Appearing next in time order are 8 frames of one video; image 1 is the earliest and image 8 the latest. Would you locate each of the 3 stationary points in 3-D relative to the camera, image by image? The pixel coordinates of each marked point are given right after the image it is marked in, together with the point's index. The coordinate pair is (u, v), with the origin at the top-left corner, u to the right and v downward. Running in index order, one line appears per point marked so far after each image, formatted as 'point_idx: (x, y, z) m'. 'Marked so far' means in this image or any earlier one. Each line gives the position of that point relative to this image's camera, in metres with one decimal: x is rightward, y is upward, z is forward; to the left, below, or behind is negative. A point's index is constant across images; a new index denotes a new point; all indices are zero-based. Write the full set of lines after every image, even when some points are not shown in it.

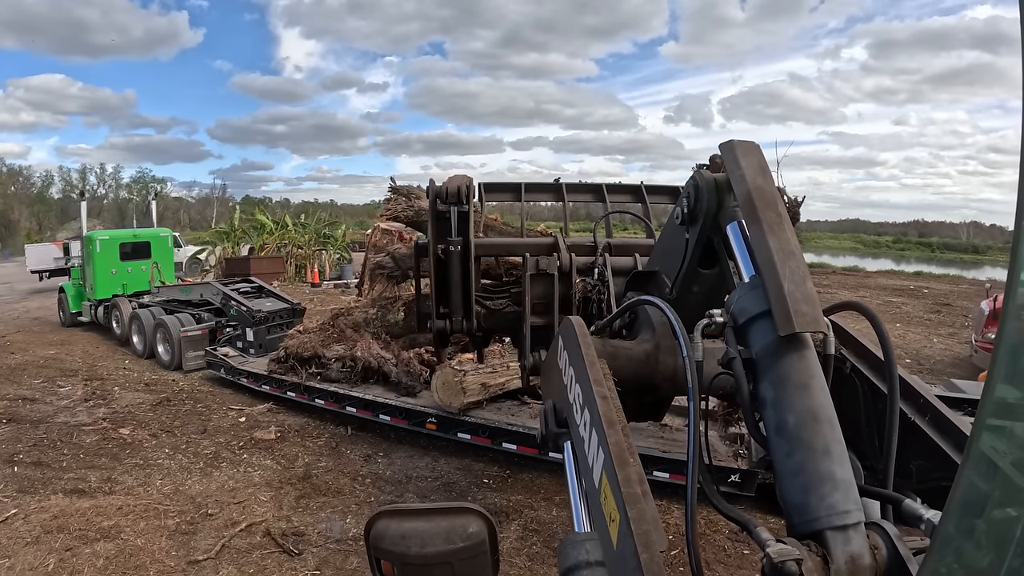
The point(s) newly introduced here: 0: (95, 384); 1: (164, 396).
0: (-4.5, -1.0, +6.9) m
1: (-3.3, -1.0, +6.1) m
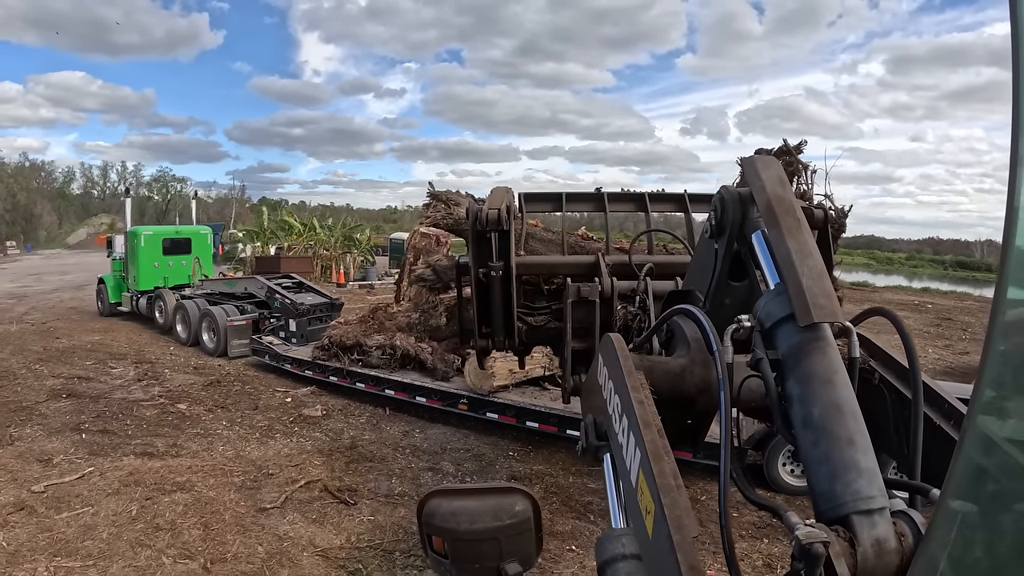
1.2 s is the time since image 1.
0: (-4.3, -0.9, +7.4) m
1: (-3.1, -0.9, +6.7) m
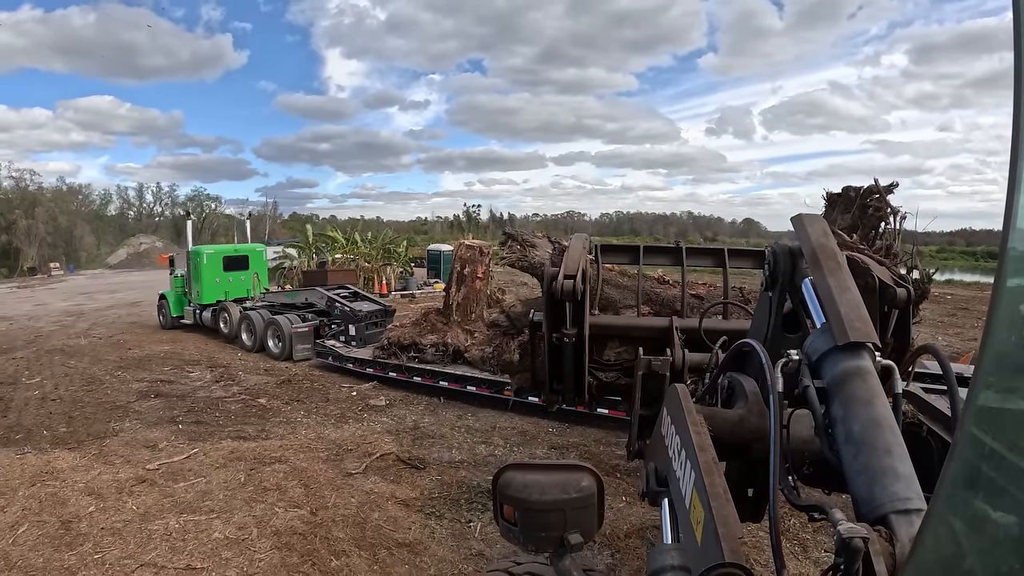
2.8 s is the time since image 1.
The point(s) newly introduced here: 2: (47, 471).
0: (-3.8, -1.1, +8.4) m
1: (-2.7, -1.1, +7.5) m
2: (-4.8, -1.9, +6.6) m
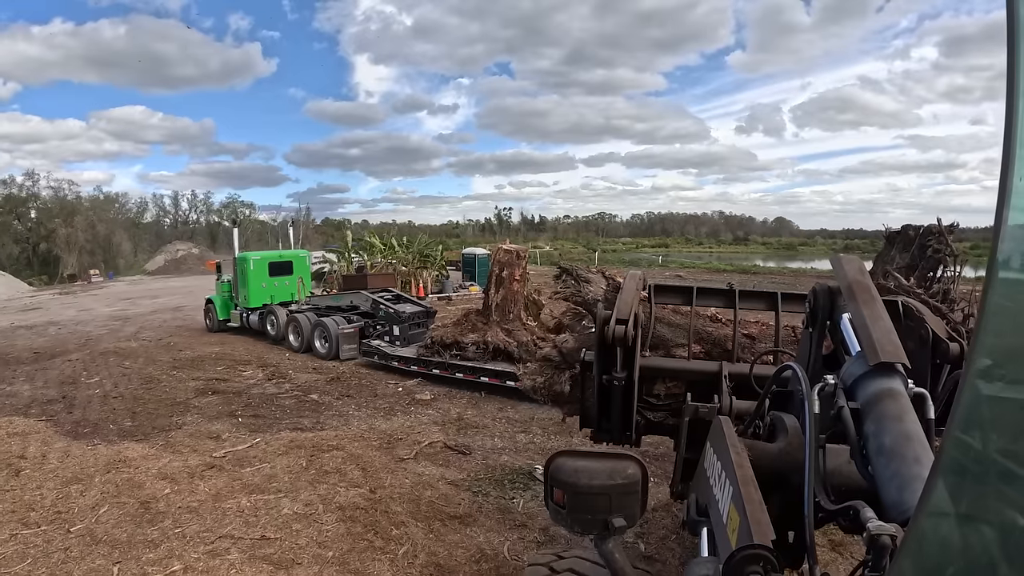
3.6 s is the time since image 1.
0: (-3.4, -1.1, +8.9) m
1: (-2.2, -1.1, +8.0) m
2: (-4.5, -1.9, +7.2) m
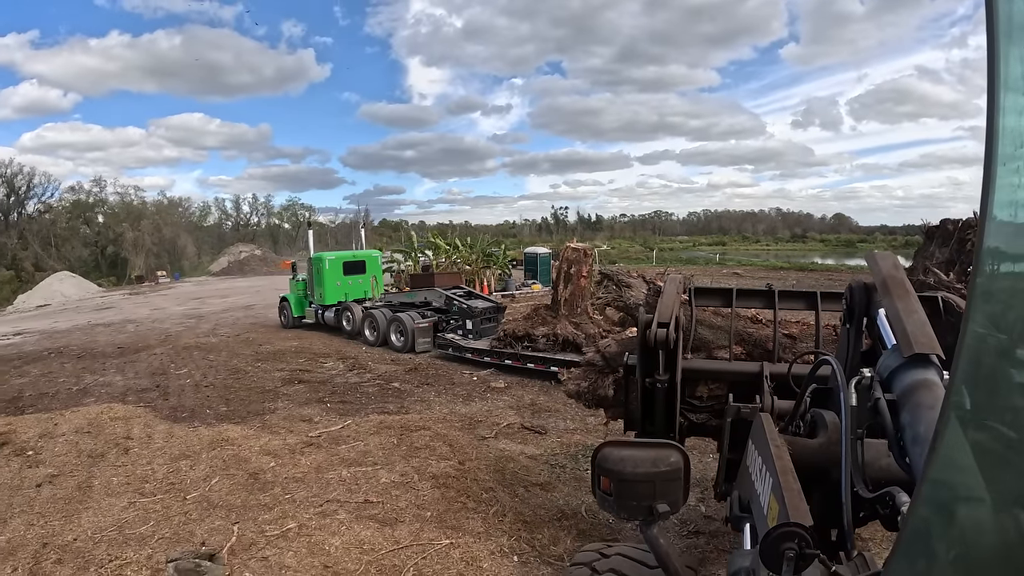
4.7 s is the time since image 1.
0: (-2.4, -1.1, +9.7) m
1: (-1.4, -1.1, +8.7) m
2: (-3.7, -1.9, +8.0) m
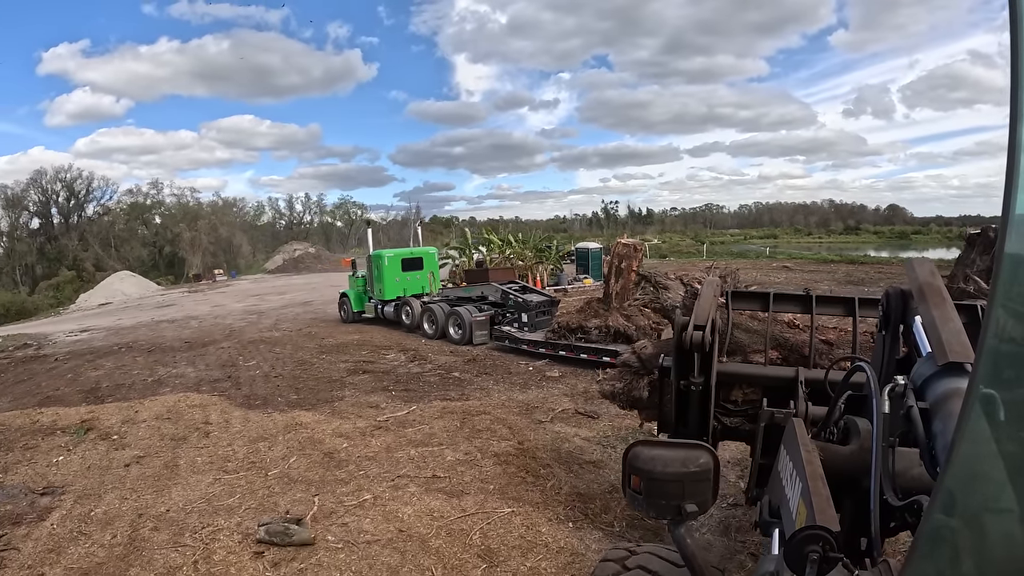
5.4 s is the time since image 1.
0: (-1.6, -1.0, +10.2) m
1: (-0.6, -1.0, +9.2) m
2: (-3.0, -1.9, +8.7) m
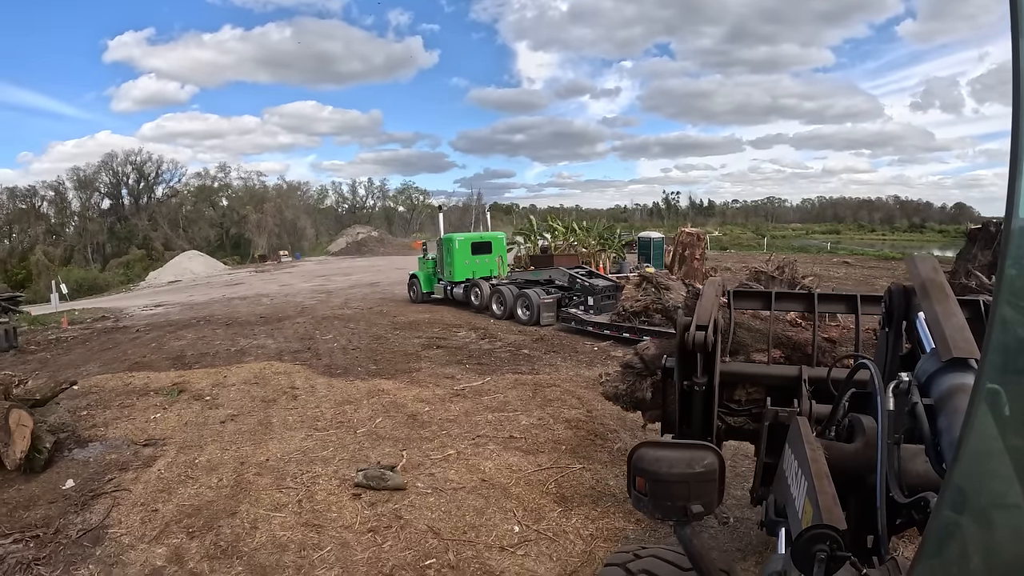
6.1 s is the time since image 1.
0: (-0.5, -0.7, +11.0) m
1: (+0.3, -0.7, +9.9) m
2: (-2.0, -1.5, +9.6) m
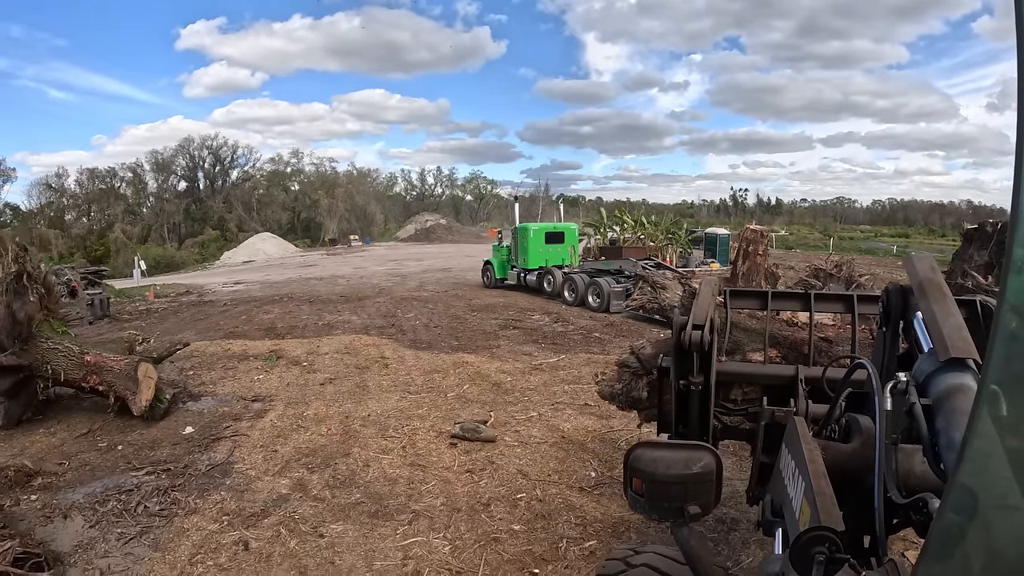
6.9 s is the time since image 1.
0: (+0.8, -0.5, +12.1) m
1: (+1.6, -0.6, +10.9) m
2: (-0.8, -1.3, +10.8) m
